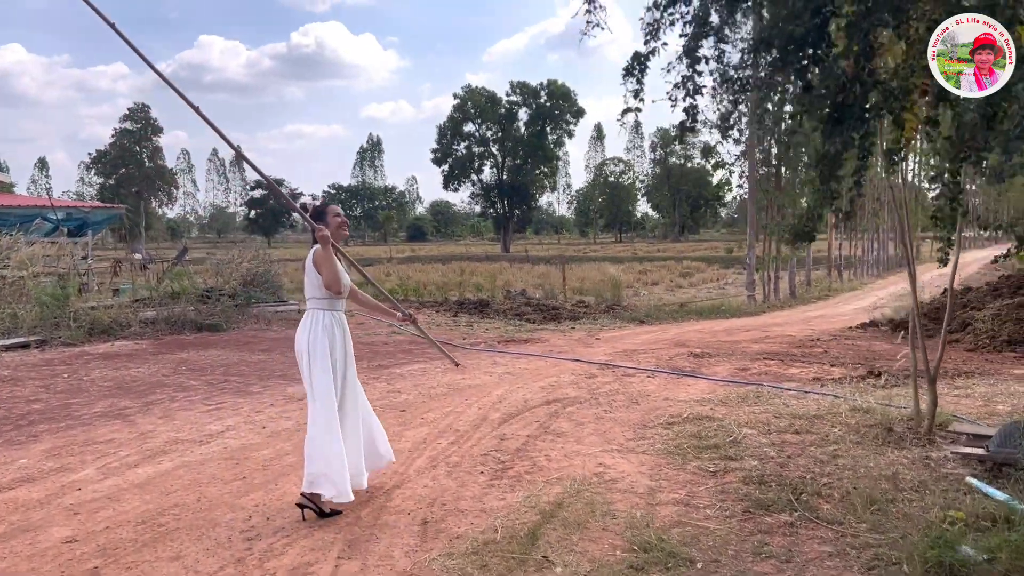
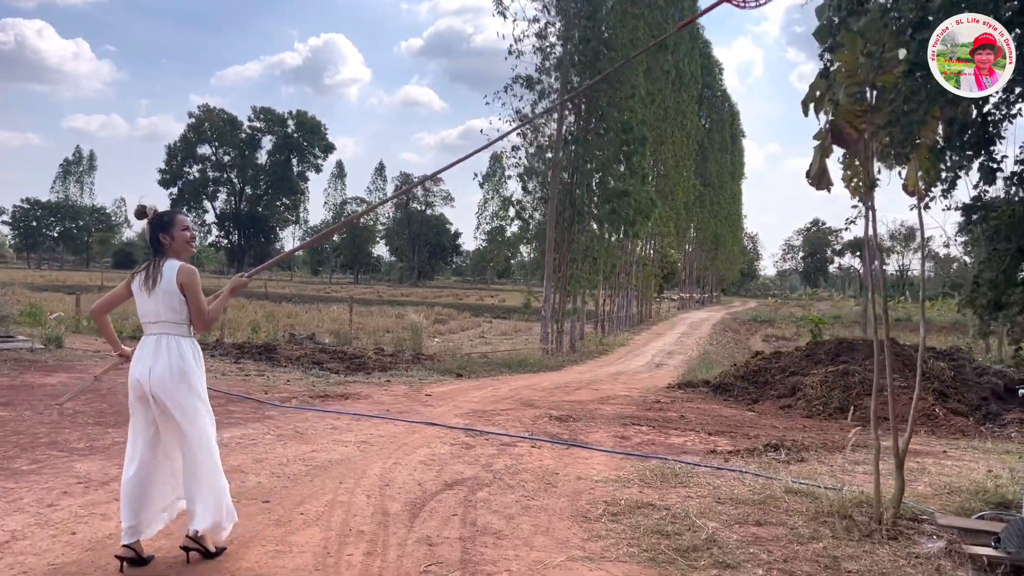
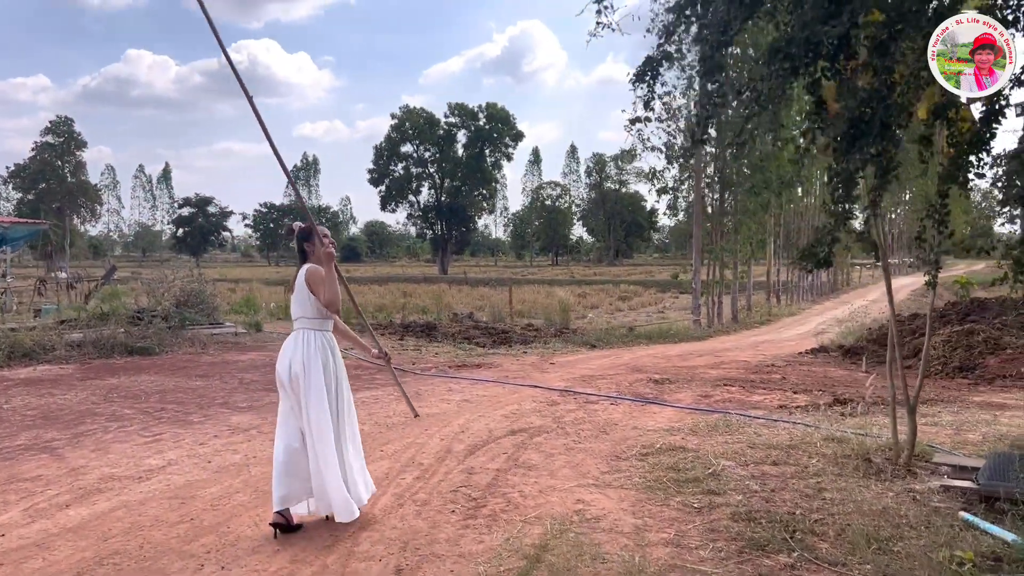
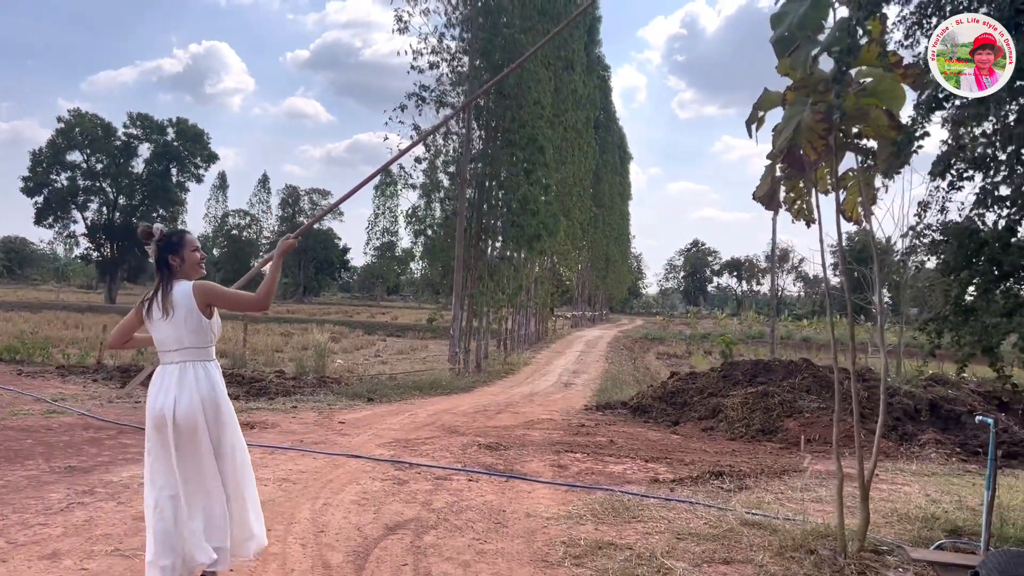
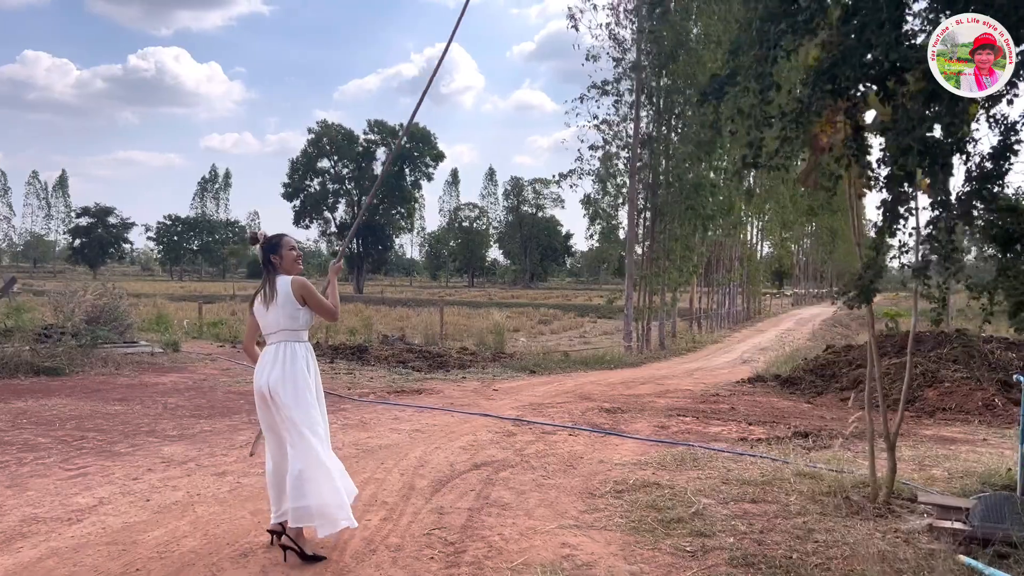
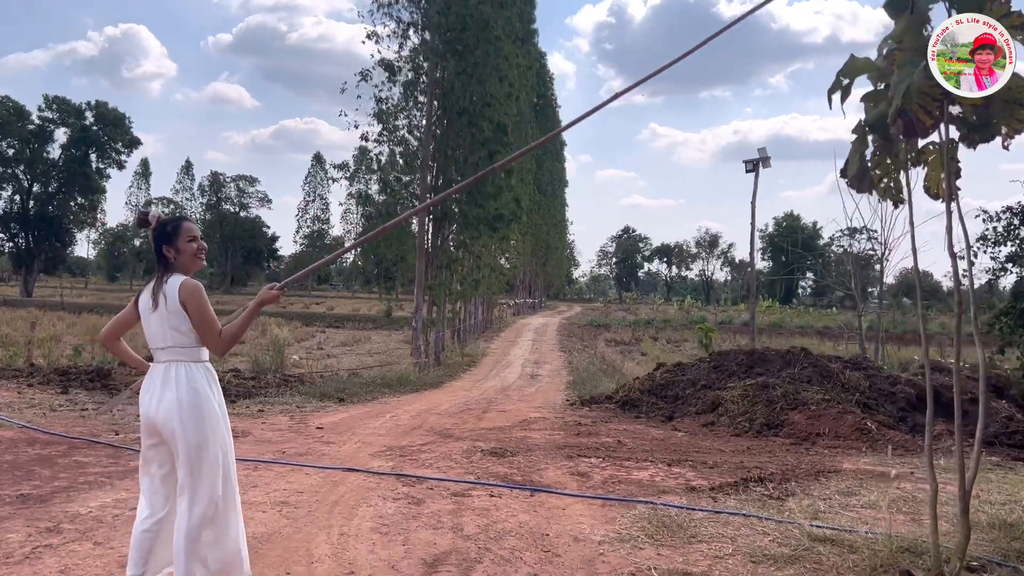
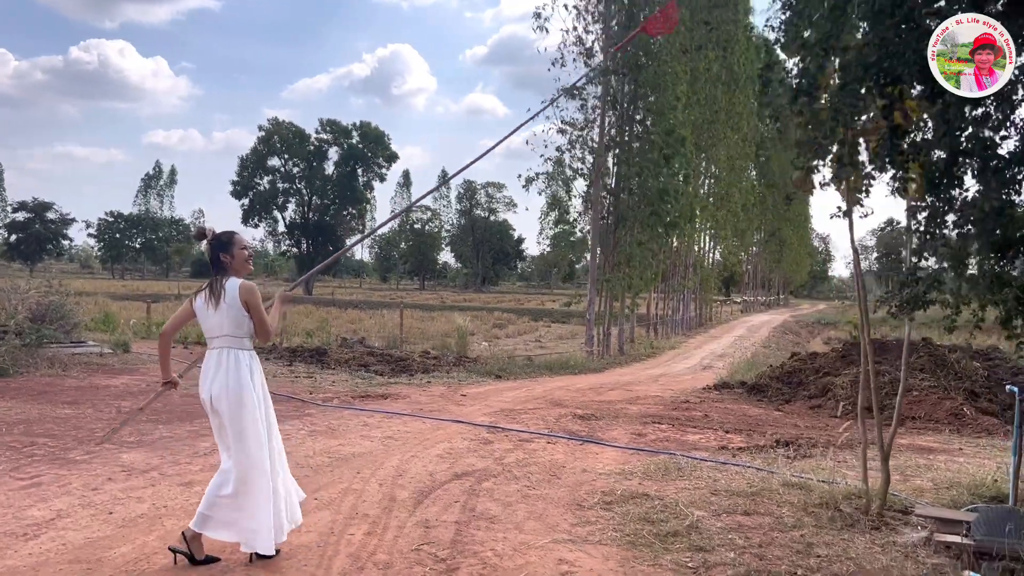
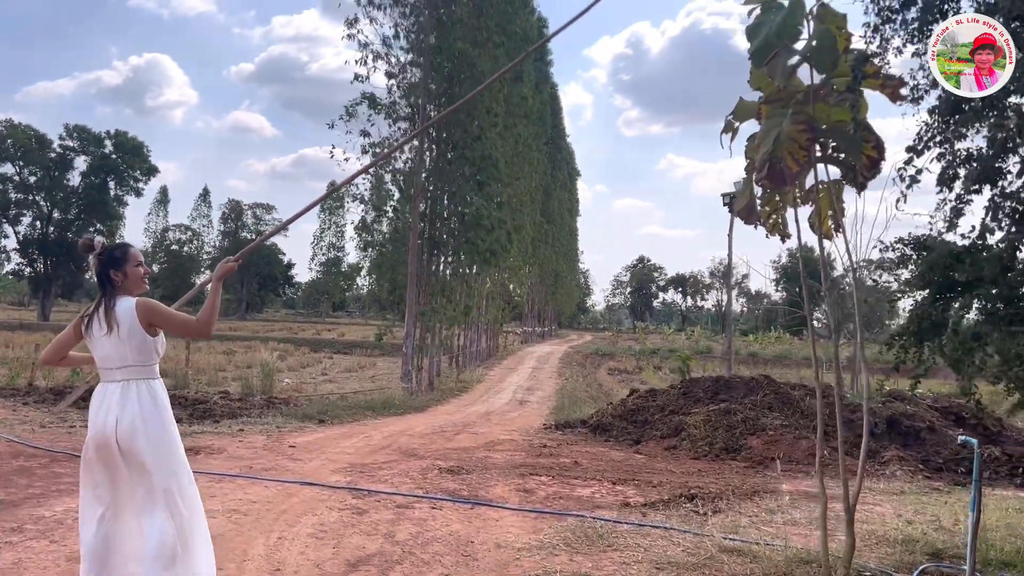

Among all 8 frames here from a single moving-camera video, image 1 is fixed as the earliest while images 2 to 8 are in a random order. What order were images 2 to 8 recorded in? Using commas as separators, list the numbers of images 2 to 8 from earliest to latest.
3, 5, 7, 2, 4, 8, 6
